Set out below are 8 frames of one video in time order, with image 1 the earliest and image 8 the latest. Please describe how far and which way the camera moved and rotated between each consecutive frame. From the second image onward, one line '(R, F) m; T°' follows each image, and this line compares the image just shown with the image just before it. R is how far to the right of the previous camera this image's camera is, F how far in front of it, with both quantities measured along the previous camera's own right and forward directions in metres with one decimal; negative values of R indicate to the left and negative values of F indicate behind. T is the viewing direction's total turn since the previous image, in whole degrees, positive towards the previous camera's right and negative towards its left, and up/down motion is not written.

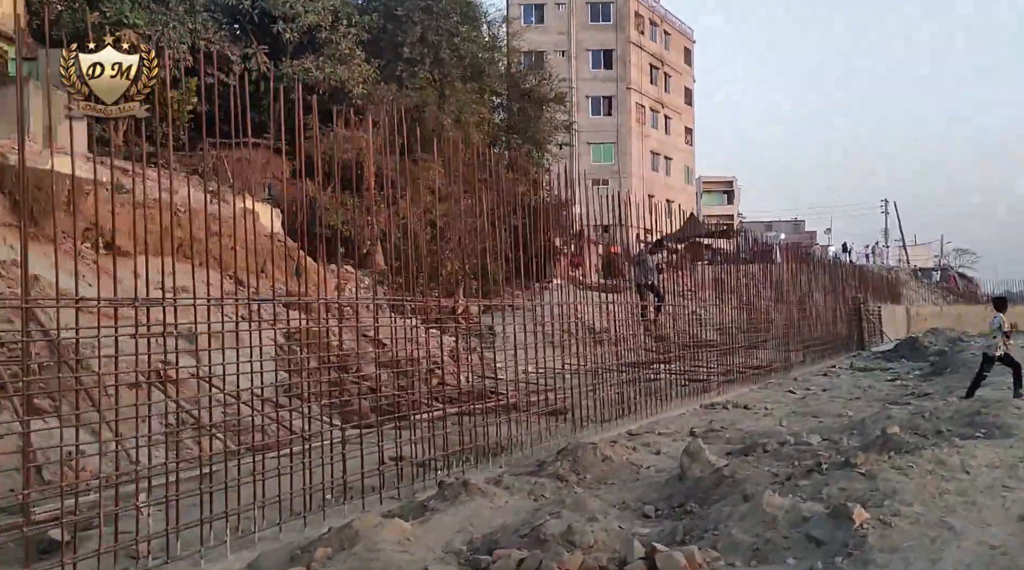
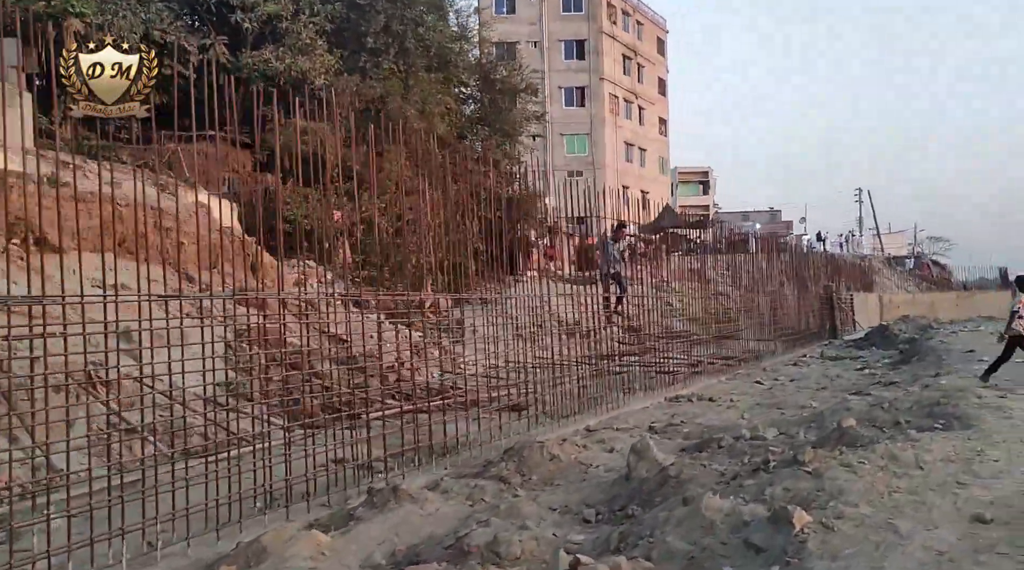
(+0.2, +0.2) m; +1°
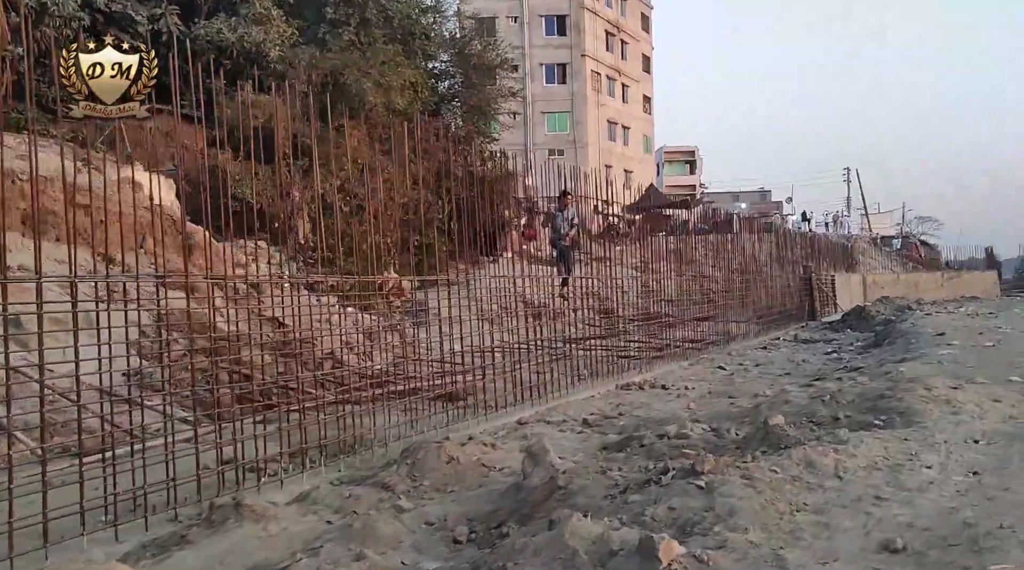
(+0.4, +0.4) m; +1°
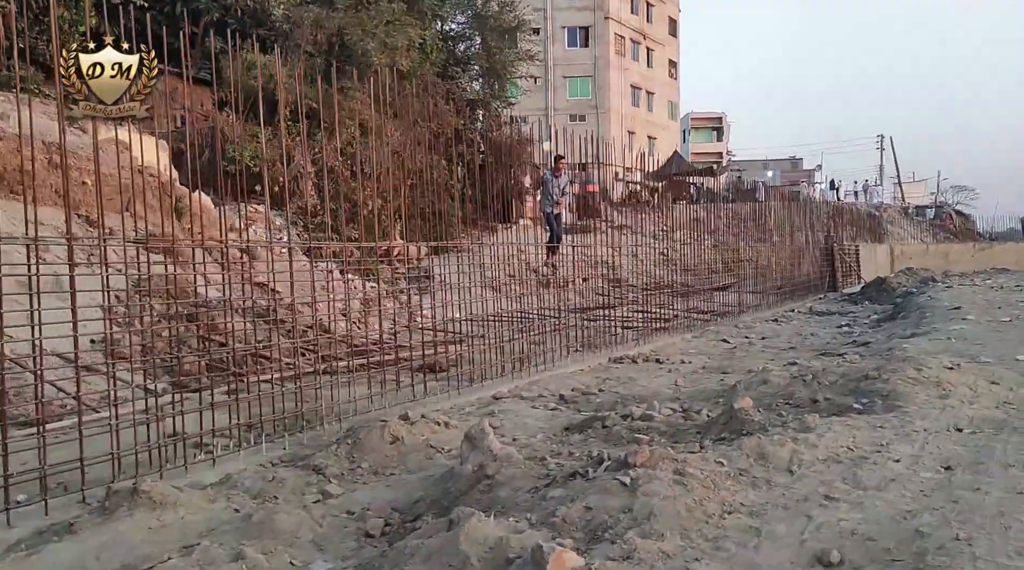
(+0.3, +0.3) m; -2°
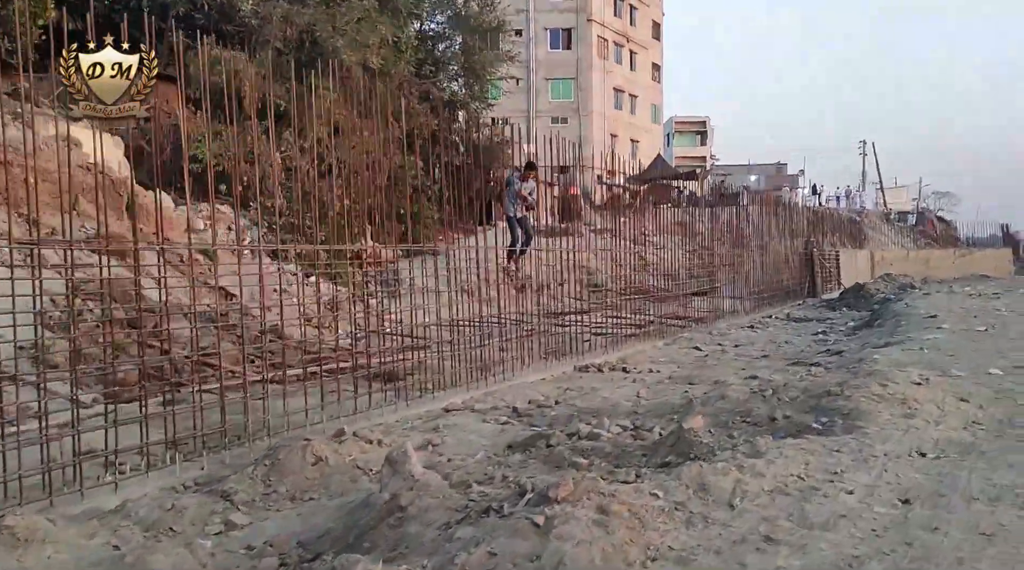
(+0.2, +0.2) m; +1°
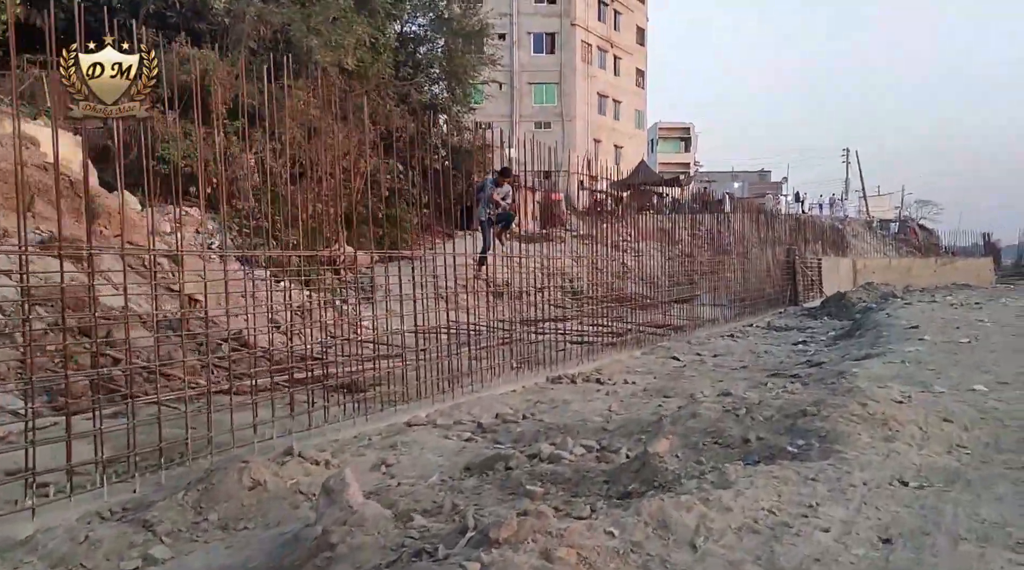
(+0.1, +0.2) m; +1°
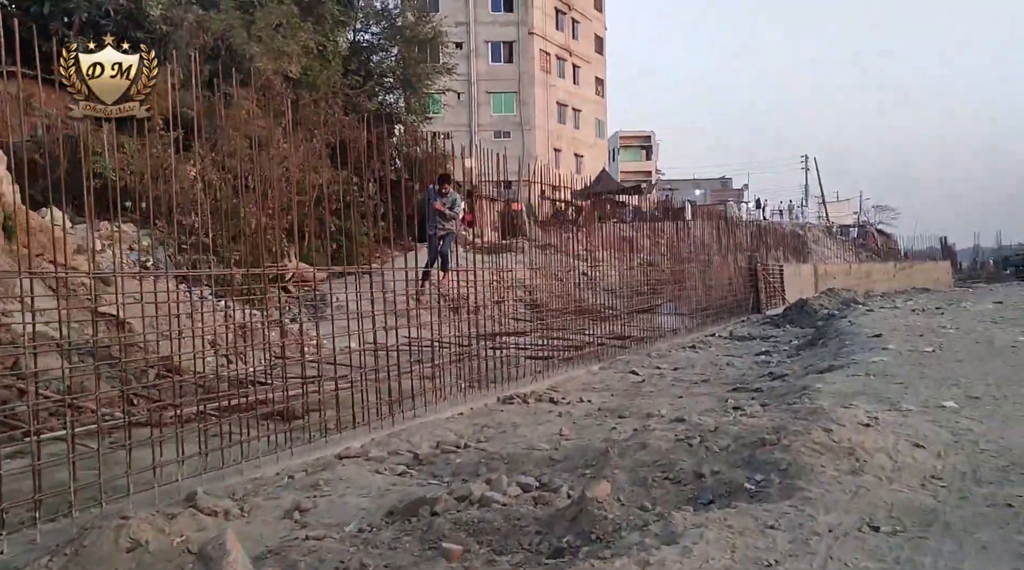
(+0.1, +0.3) m; +2°
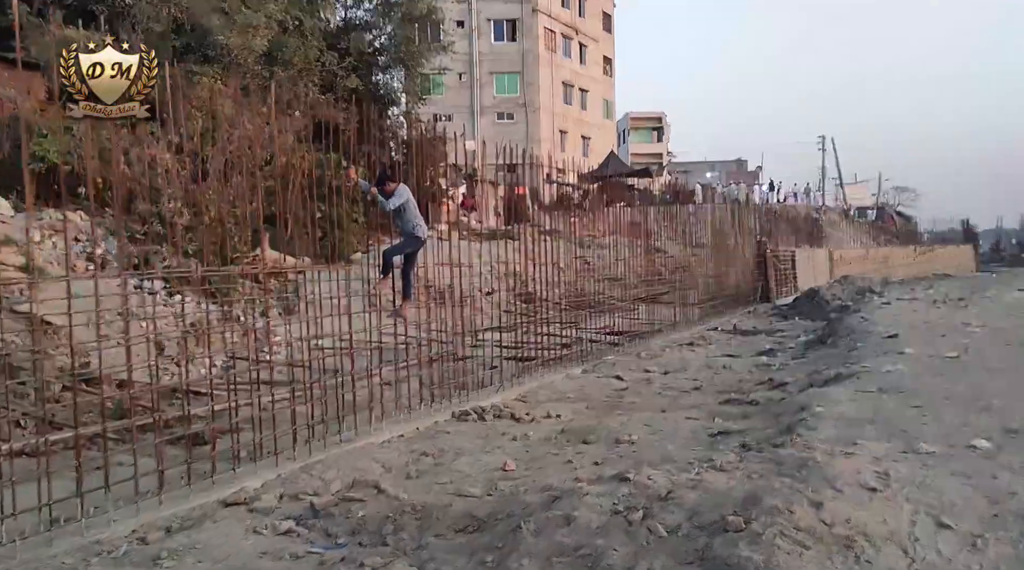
(+0.3, +0.8) m; -1°
